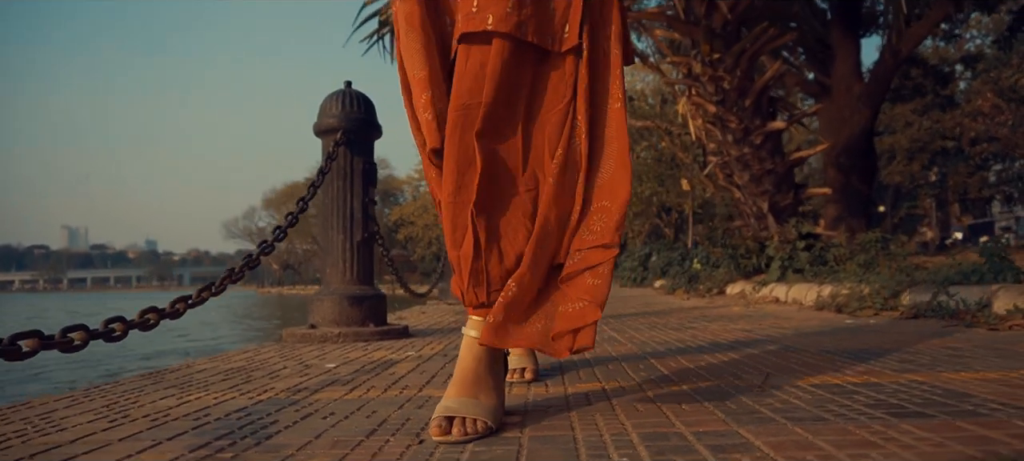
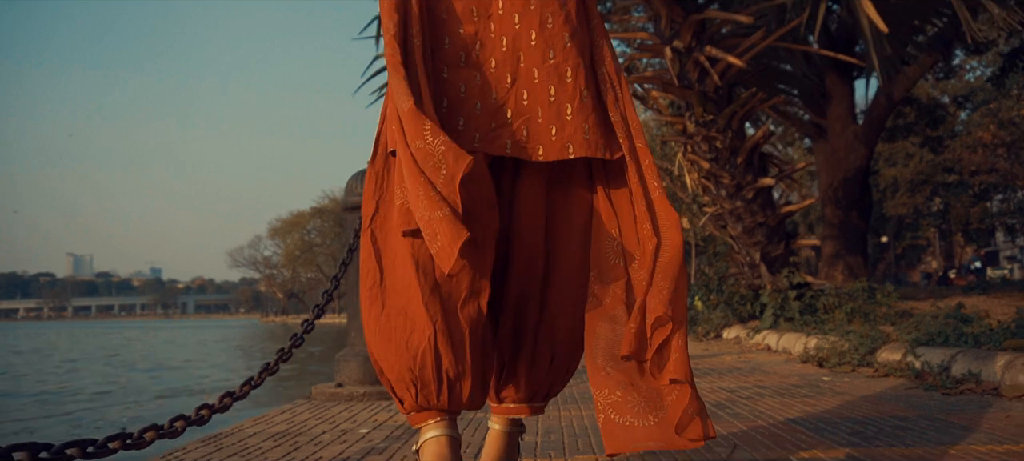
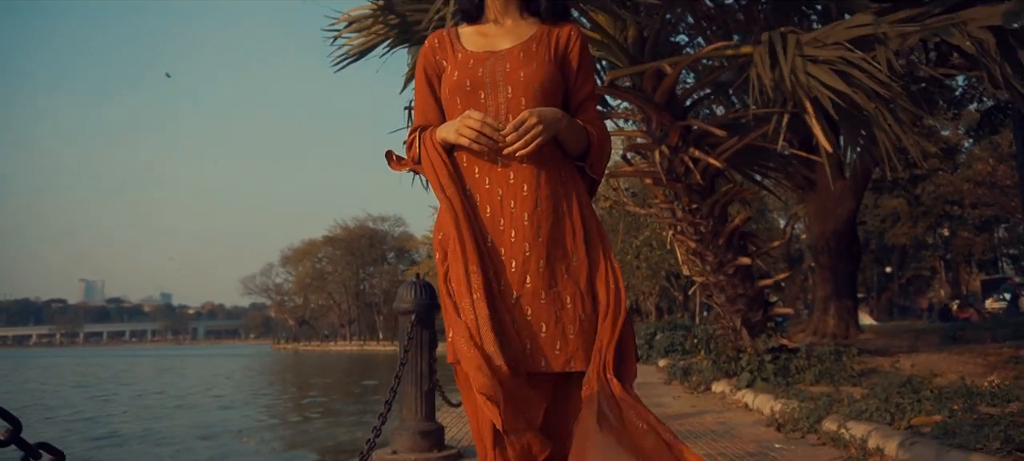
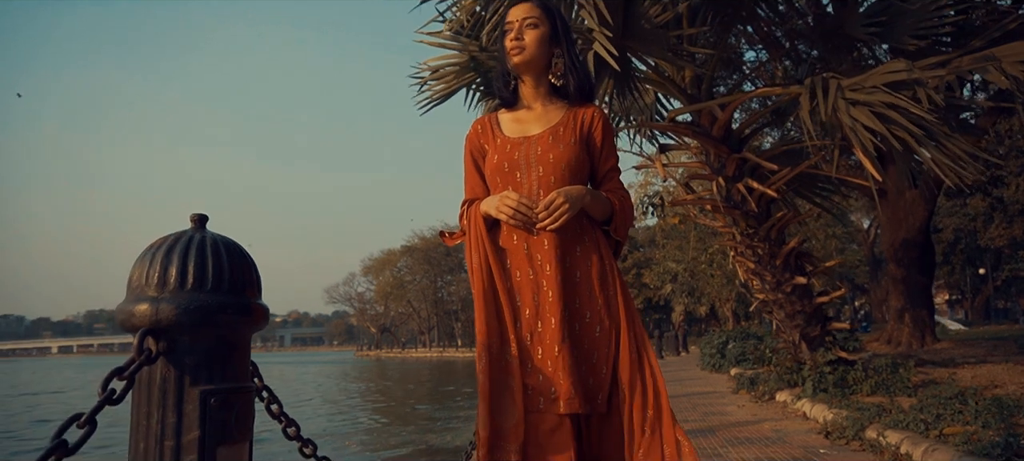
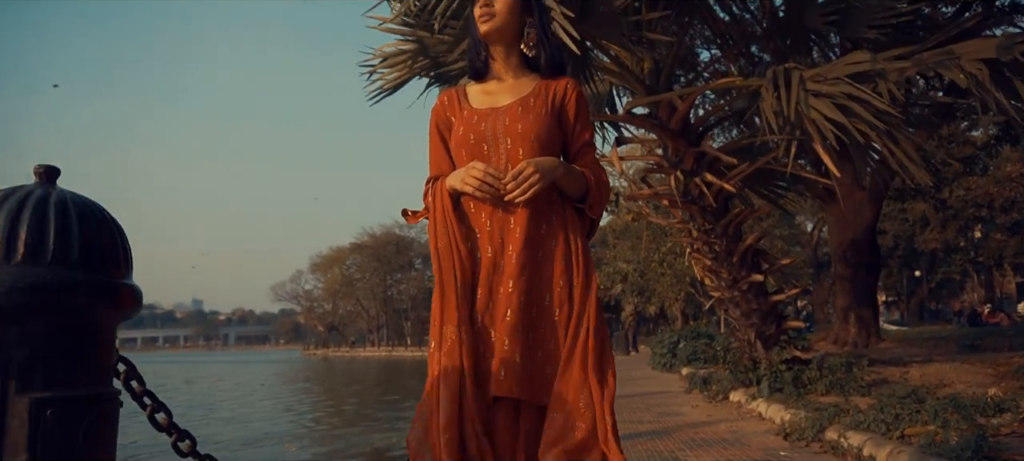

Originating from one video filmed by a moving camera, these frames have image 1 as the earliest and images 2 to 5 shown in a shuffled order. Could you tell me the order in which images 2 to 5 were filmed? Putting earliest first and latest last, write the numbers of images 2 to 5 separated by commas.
2, 3, 5, 4
